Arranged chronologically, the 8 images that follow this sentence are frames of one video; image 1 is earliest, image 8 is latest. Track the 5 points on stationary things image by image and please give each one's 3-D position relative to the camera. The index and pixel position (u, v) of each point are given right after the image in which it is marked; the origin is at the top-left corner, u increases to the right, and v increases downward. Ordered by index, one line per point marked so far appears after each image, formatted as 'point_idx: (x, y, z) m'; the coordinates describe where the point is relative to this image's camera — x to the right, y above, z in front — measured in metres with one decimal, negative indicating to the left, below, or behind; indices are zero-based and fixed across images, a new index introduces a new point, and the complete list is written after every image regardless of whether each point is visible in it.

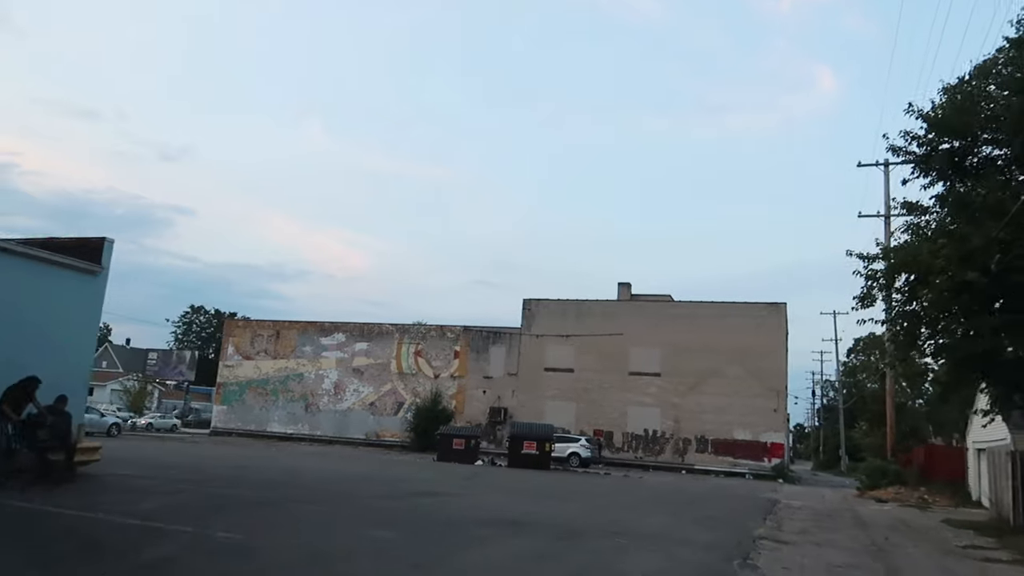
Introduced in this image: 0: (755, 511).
0: (+5.9, -5.5, +19.0) m
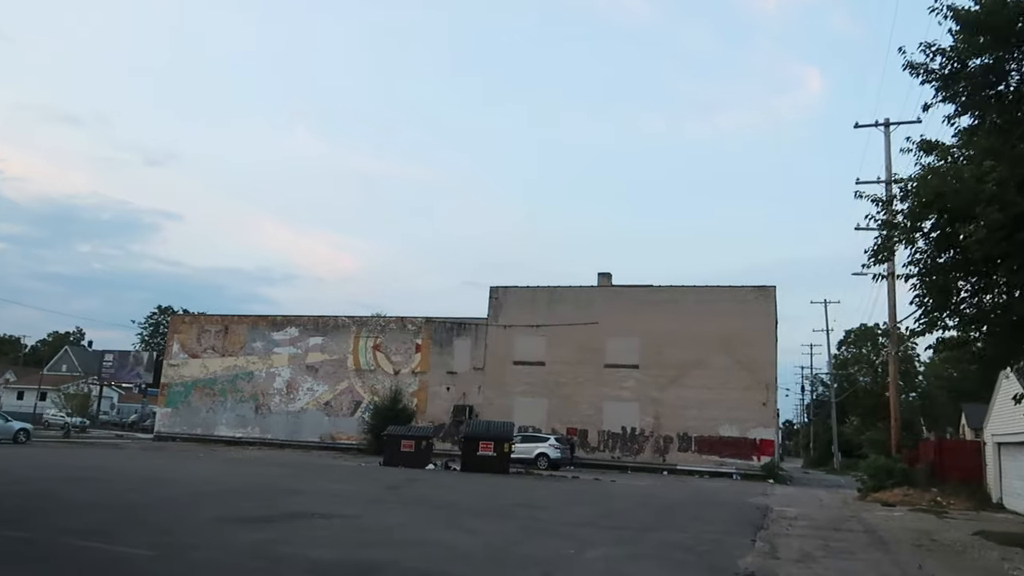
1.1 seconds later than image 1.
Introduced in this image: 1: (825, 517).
0: (+4.4, -4.6, +15.0) m
1: (+7.5, -5.5, +18.7) m
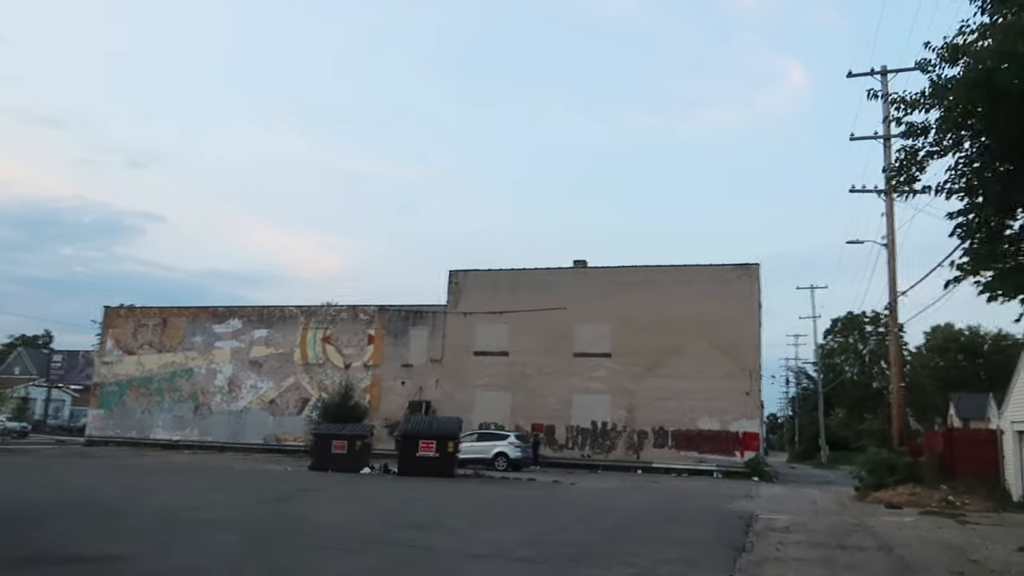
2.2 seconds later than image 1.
0: (+2.9, -3.8, +11.2) m
1: (+6.0, -4.6, +15.0) m
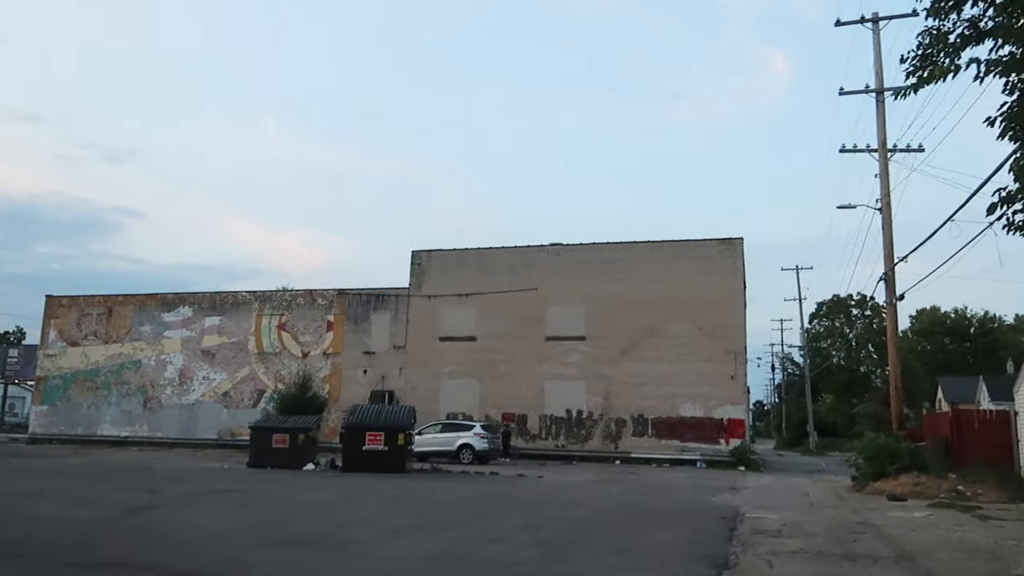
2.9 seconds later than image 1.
0: (+2.0, -3.1, +8.7) m
1: (+5.0, -3.8, +12.5) m
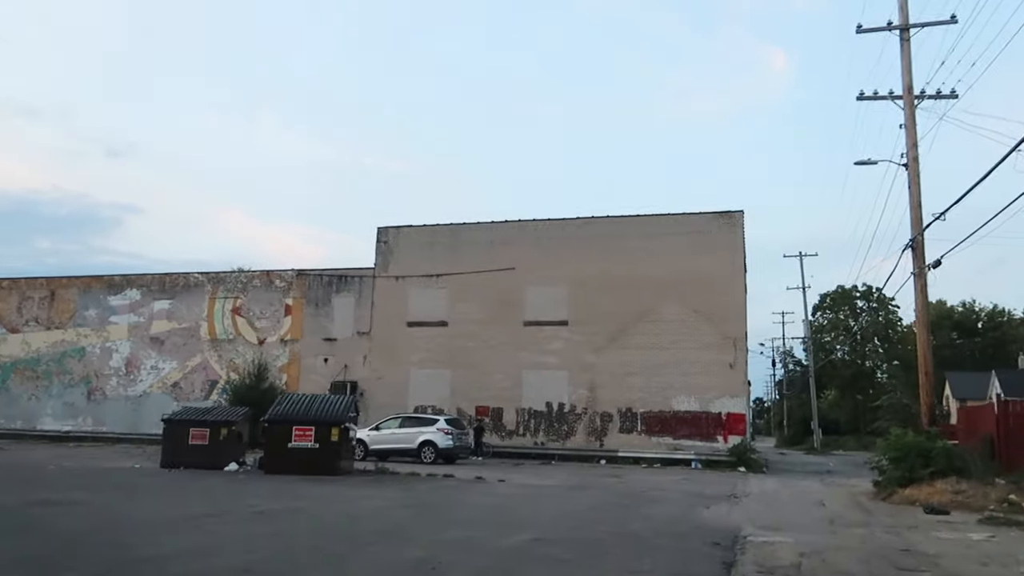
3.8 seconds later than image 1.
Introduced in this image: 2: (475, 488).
0: (+1.0, -2.3, +5.1) m
1: (+3.9, -3.1, +8.8) m
2: (-0.8, -4.4, +16.9) m
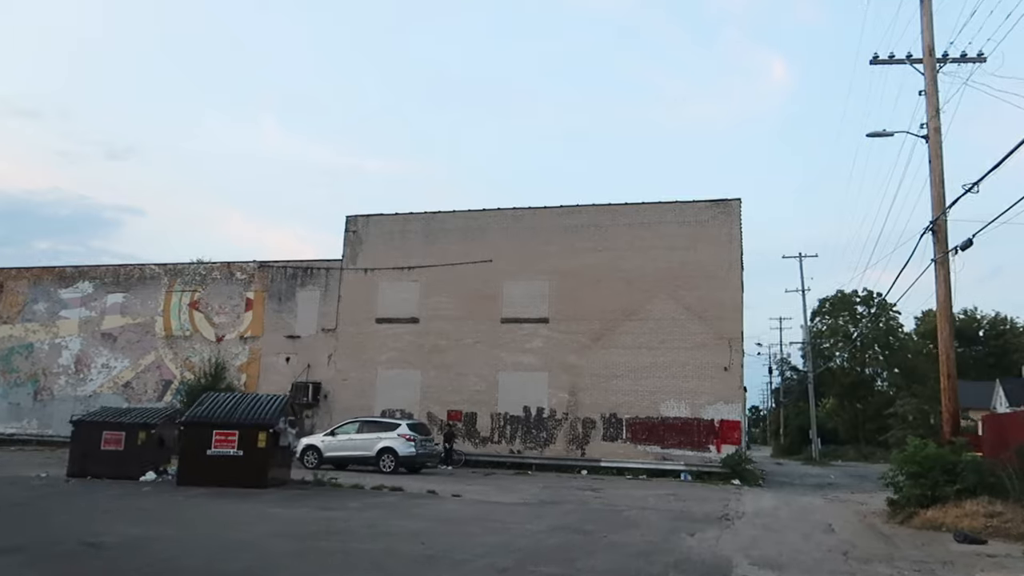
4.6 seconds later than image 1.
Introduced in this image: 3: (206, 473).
0: (+0.1, -1.9, +2.5) m
1: (+3.1, -2.7, +6.3) m
2: (-1.7, -4.0, +14.3) m
3: (-6.2, -3.7, +15.9) m
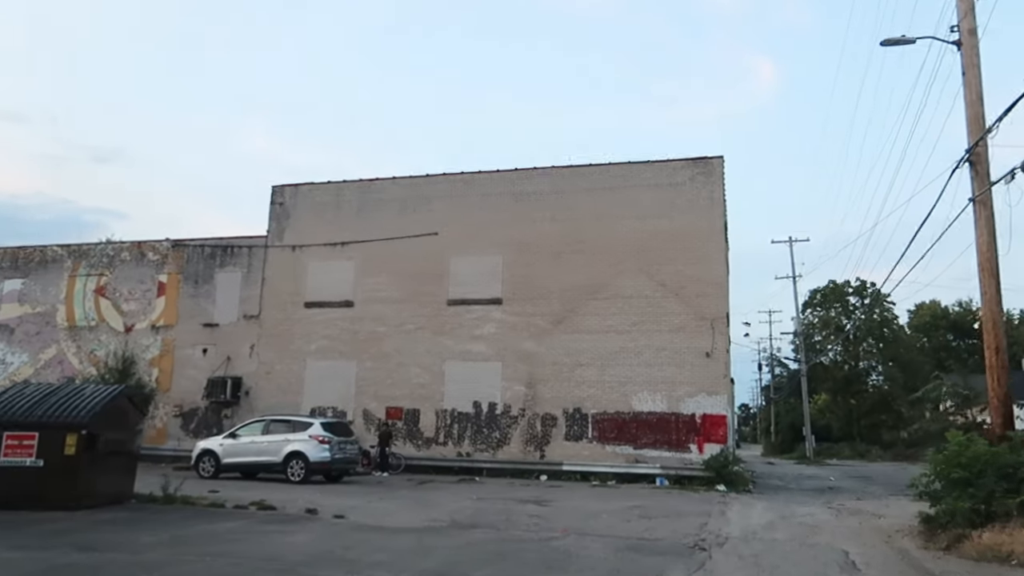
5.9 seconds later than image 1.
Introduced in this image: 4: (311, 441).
0: (-1.2, -1.1, -1.7) m
1: (+1.7, -1.9, +2.2) m
2: (-3.1, -3.2, +10.1) m
3: (-7.6, -3.0, +11.6) m
4: (-4.9, -3.8, +19.3) m
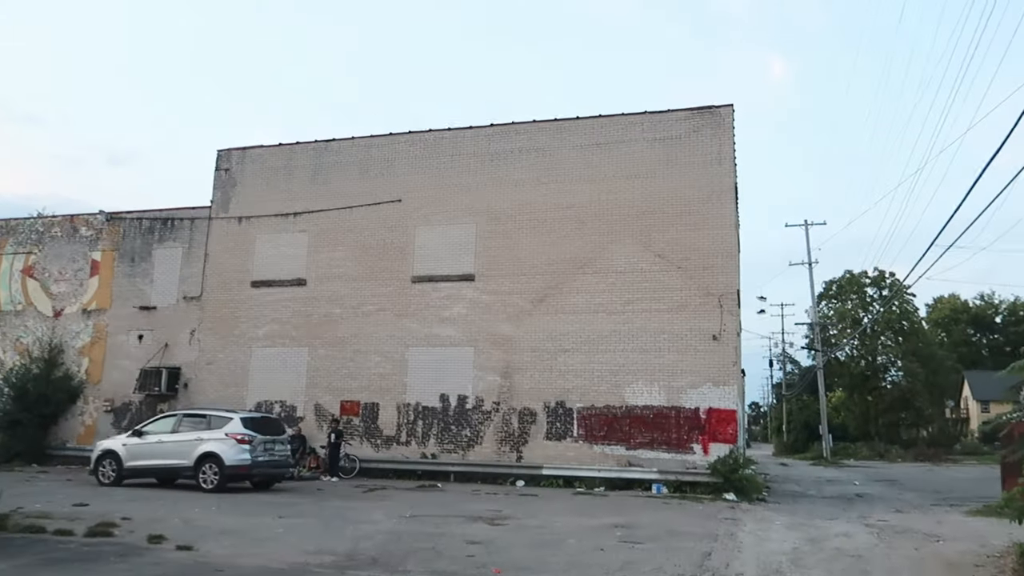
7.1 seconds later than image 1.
0: (-2.2, -0.4, -5.1) m
1: (+0.8, -1.2, -1.3) m
2: (-4.0, -2.5, +6.7) m
3: (-8.5, -2.3, +8.2) m
4: (-5.7, -3.1, +15.9) m
